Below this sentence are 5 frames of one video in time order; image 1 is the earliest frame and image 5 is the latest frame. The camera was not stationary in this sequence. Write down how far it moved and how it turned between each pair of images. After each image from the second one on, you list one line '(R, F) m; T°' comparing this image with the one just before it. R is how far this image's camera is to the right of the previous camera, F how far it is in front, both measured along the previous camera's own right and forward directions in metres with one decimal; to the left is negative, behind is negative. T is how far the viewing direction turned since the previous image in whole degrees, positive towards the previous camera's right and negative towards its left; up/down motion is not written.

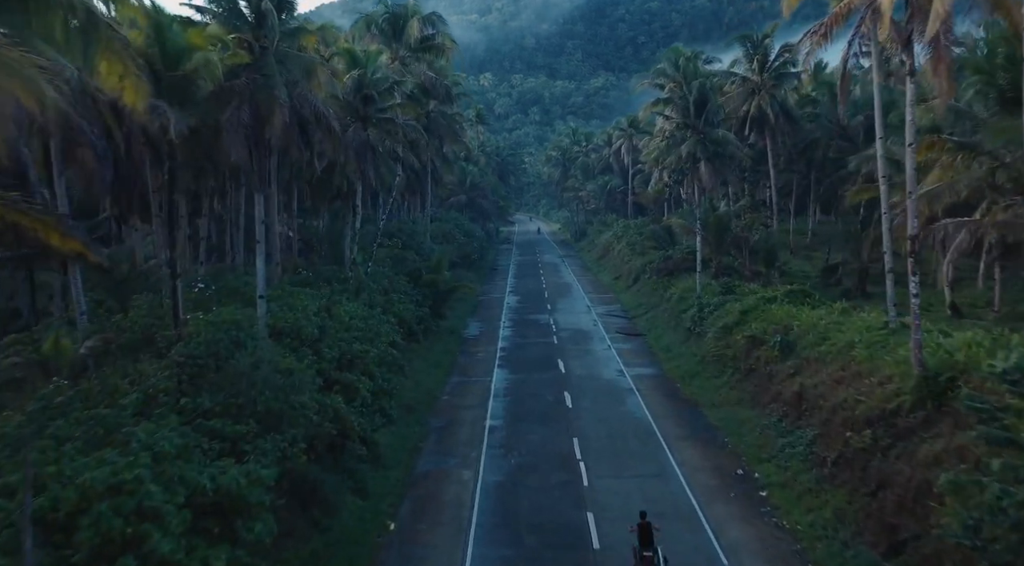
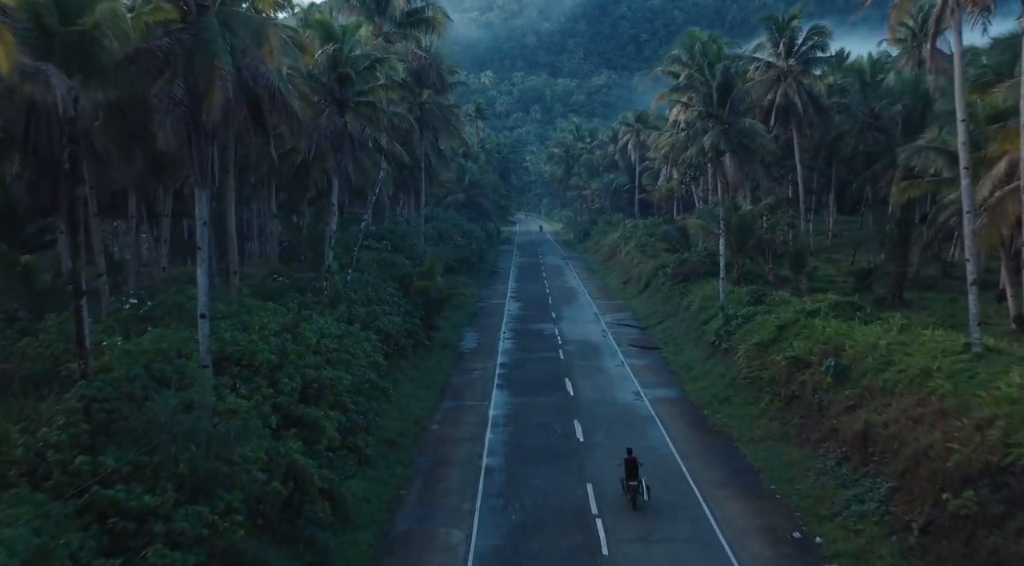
(0.0, +4.0) m; 0°
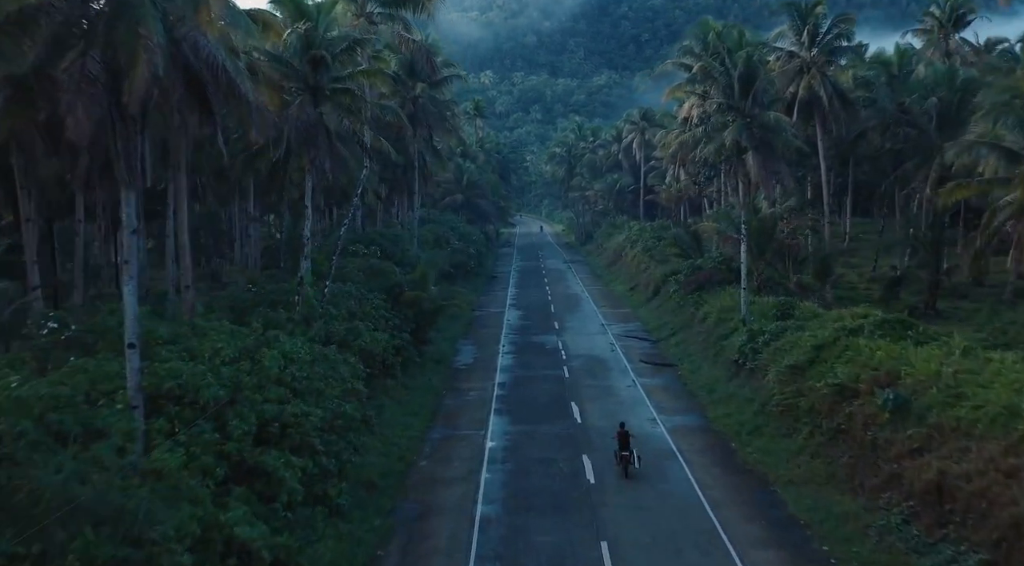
(0.0, +3.1) m; 0°
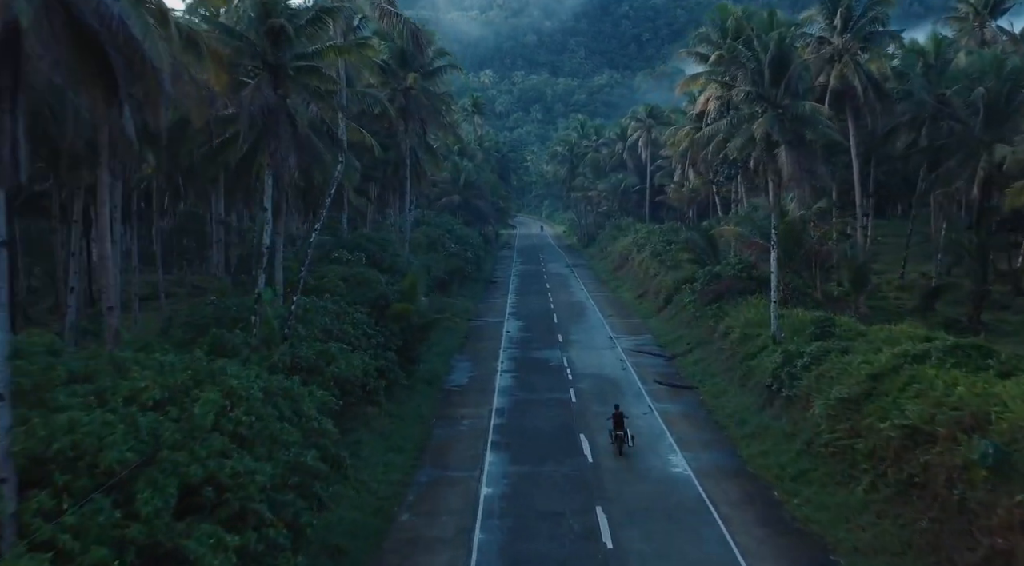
(0.0, +3.5) m; 0°
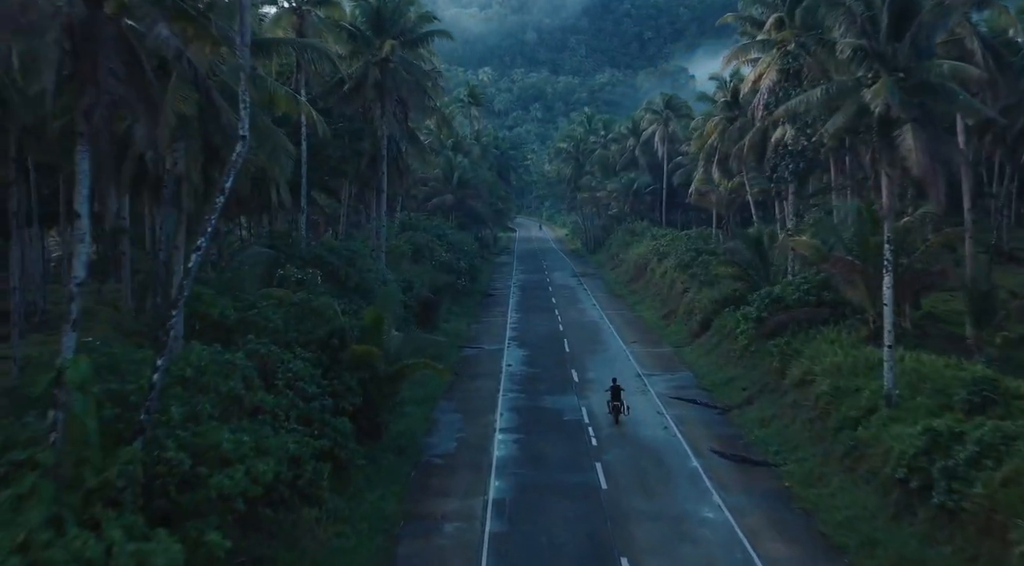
(-0.2, +7.9) m; 0°
